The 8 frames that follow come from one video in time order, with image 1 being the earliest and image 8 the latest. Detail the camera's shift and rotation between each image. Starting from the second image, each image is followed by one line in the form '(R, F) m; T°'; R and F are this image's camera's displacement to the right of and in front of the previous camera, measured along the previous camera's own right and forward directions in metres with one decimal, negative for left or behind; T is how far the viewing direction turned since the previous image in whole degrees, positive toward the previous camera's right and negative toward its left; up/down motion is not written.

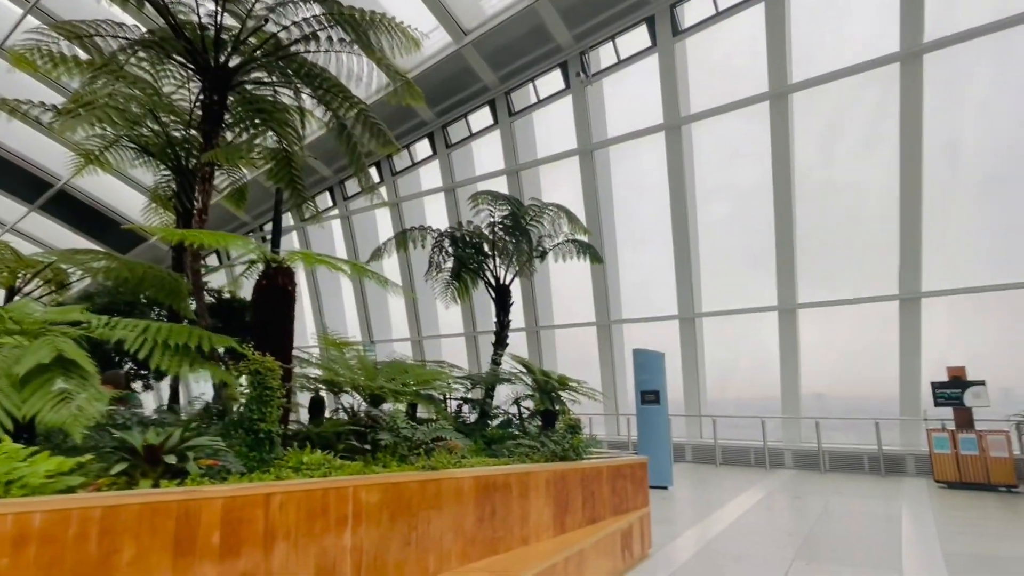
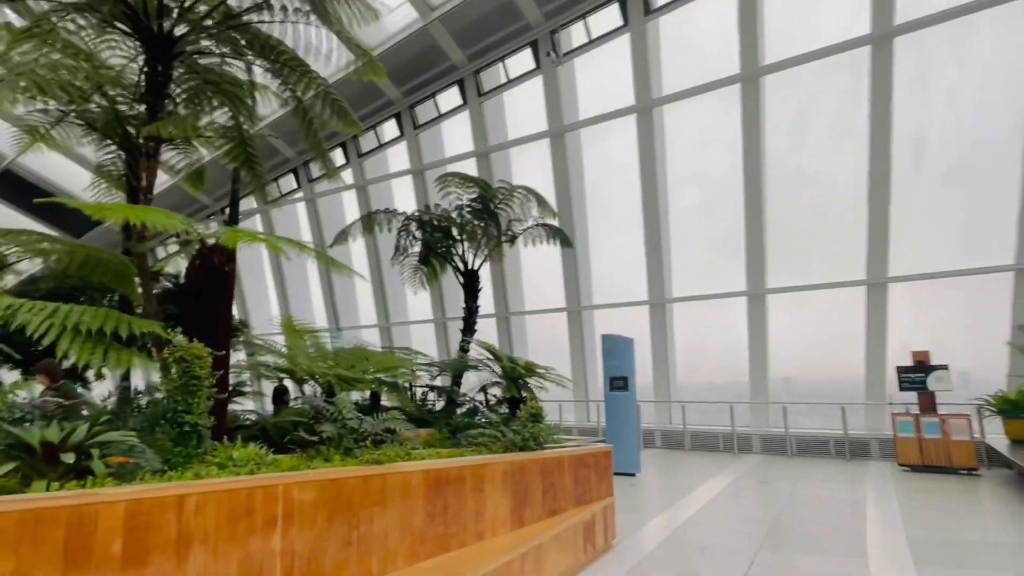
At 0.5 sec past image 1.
(+0.1, +0.2) m; +2°
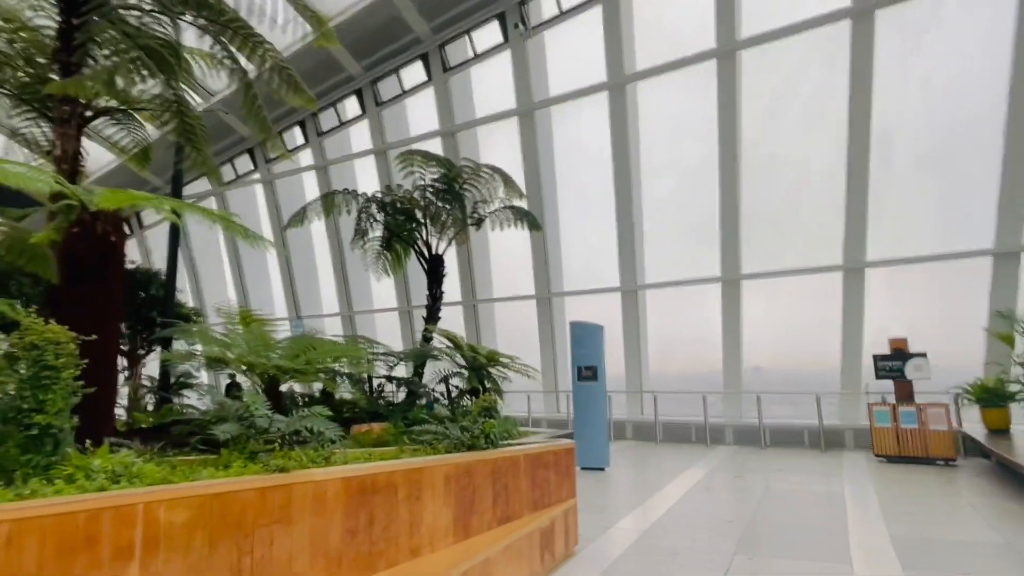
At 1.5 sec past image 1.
(+0.1, +0.4) m; +2°
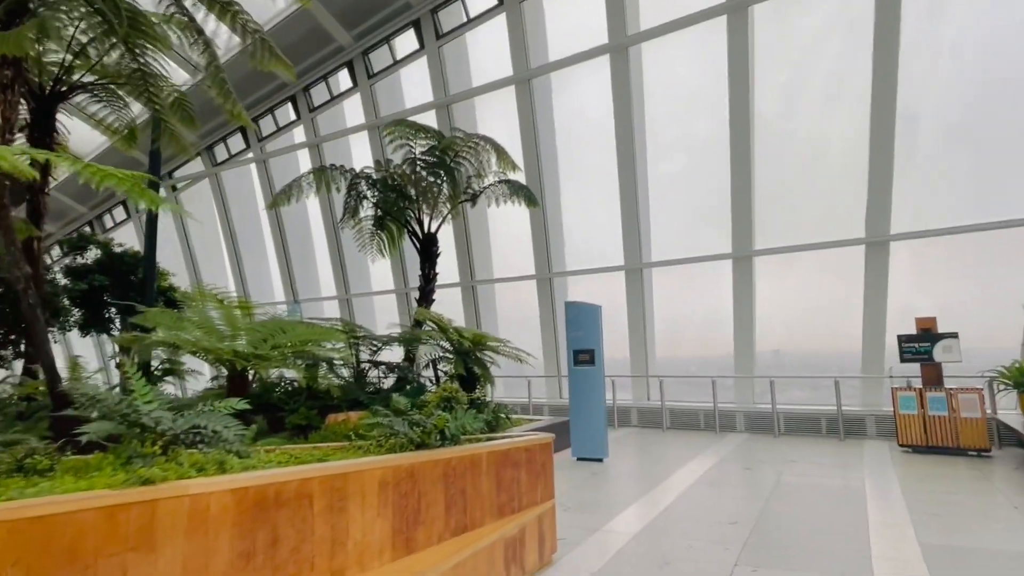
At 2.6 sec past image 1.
(+0.2, +0.4) m; -2°
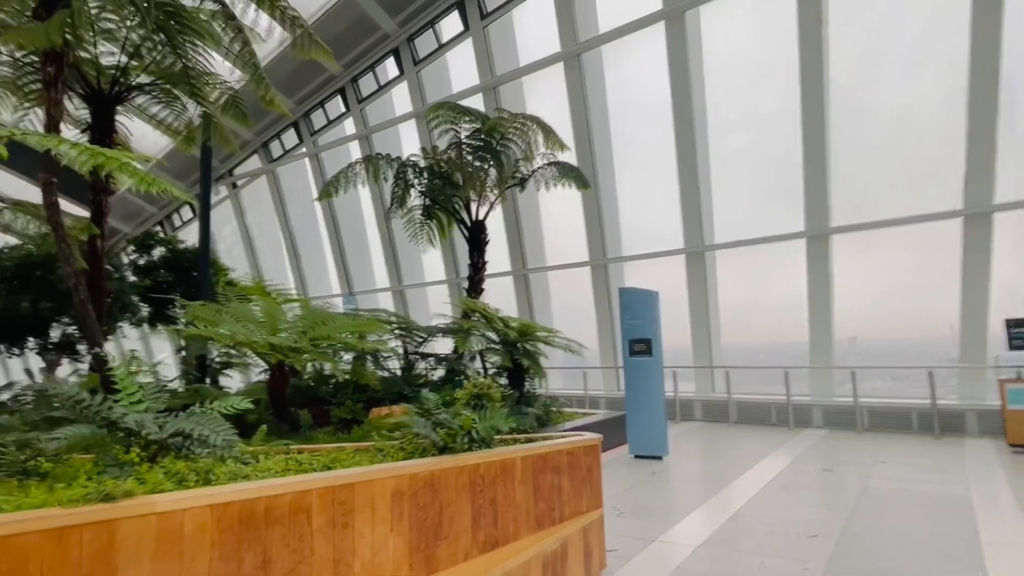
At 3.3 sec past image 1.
(+0.1, +0.3) m; -6°
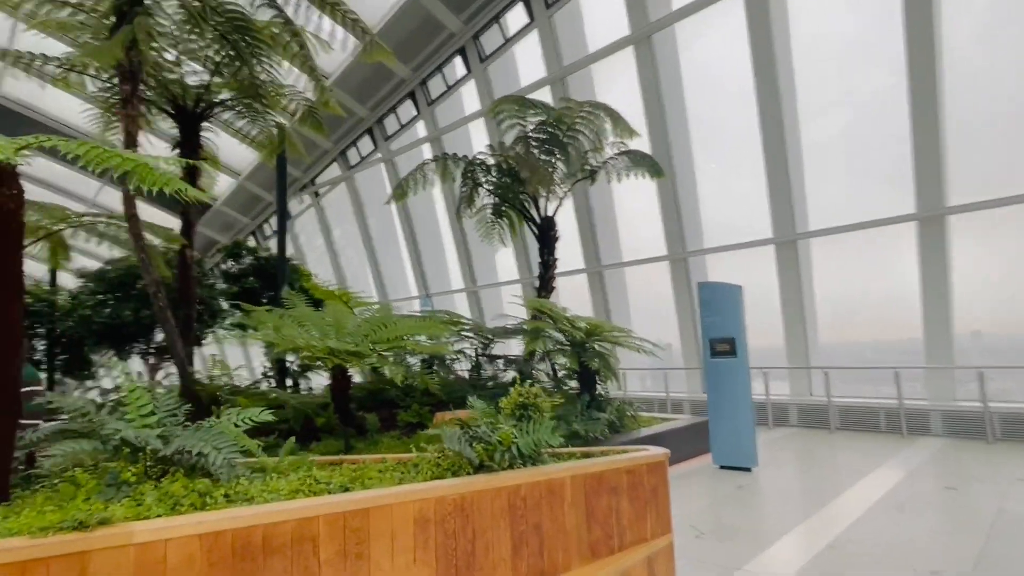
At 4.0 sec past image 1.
(+0.1, +0.2) m; -8°
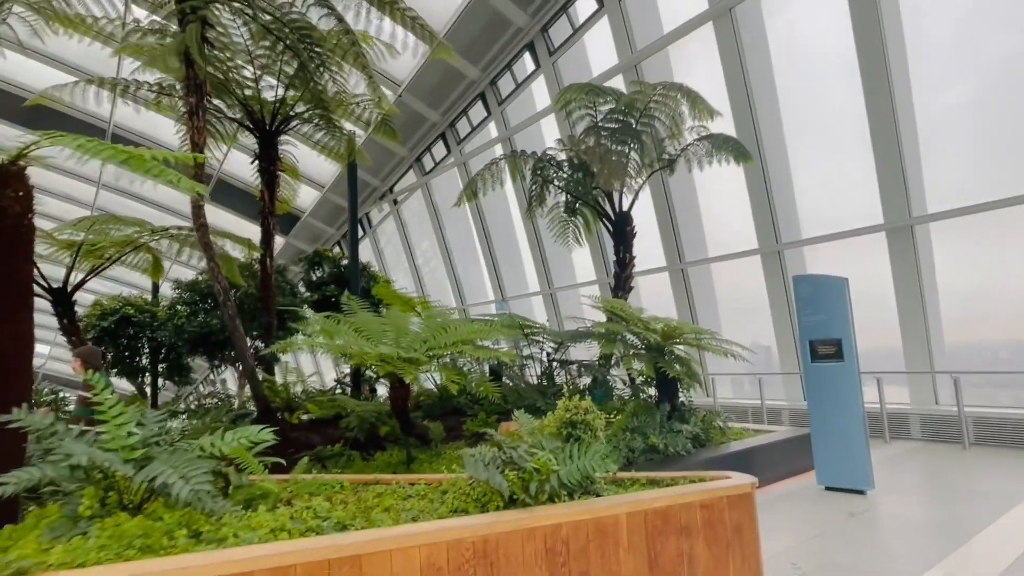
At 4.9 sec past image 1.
(+0.1, +0.3) m; -8°
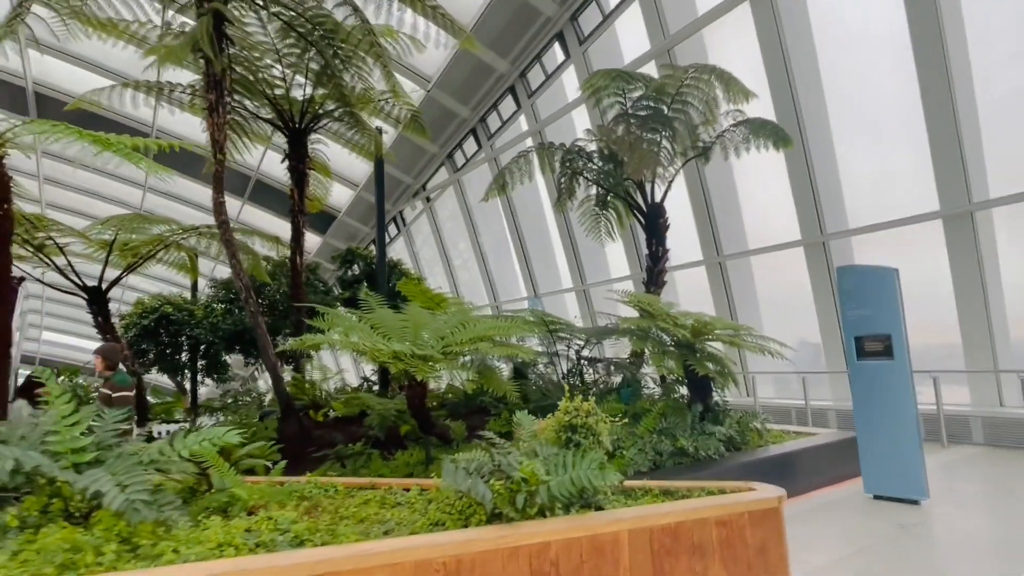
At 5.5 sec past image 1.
(+0.1, +0.2) m; -4°
